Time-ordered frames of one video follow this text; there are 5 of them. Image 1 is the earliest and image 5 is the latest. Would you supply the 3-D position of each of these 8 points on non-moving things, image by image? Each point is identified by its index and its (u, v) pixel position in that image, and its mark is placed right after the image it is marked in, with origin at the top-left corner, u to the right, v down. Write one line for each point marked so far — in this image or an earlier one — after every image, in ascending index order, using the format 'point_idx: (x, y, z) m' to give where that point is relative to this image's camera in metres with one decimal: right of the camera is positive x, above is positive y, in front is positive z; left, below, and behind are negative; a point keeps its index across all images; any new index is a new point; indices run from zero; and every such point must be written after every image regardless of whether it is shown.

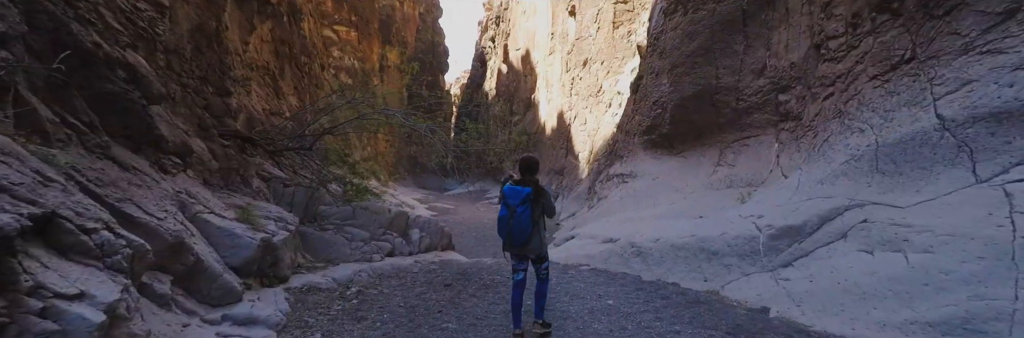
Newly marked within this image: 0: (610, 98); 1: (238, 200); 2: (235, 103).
0: (+3.7, +2.7, +15.7) m
1: (-2.5, -0.3, +3.9) m
2: (-3.2, +0.8, +4.7) m
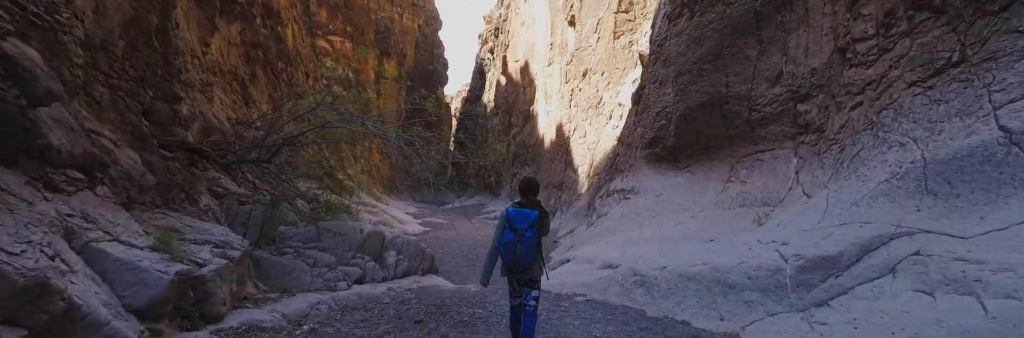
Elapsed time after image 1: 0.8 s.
0: (+3.6, +2.2, +15.2) m
1: (-2.7, -0.4, +3.3) m
2: (-3.3, +0.6, +4.2) m
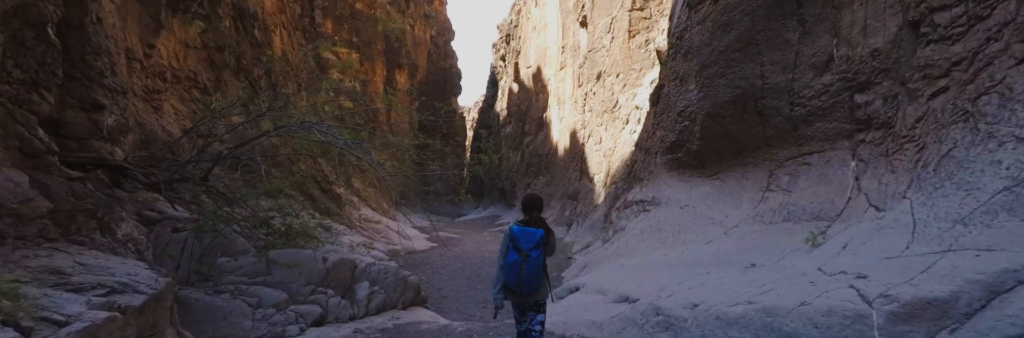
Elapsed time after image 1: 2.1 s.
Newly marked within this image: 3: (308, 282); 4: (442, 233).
0: (+4.0, +1.9, +14.2) m
1: (-2.8, -0.6, +2.6) m
2: (-3.4, +0.4, +3.5) m
3: (-1.9, -1.0, +3.8) m
4: (-3.0, -2.8, +17.6) m
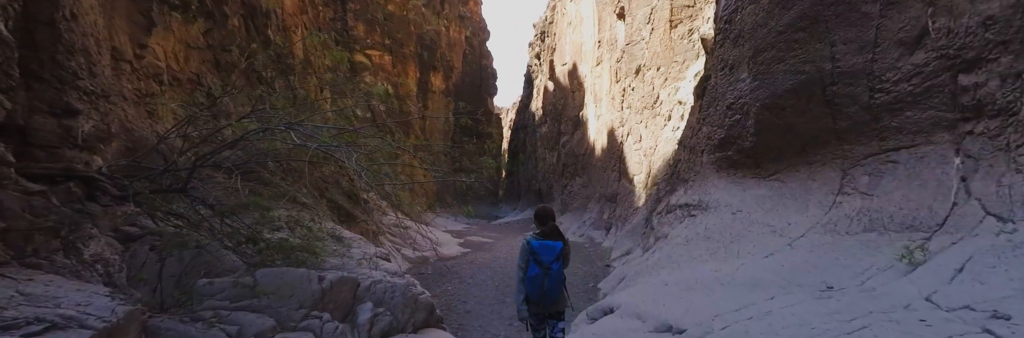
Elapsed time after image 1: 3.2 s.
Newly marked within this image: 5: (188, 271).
0: (+5.0, +1.9, +13.2) m
1: (-2.8, -0.7, +2.3) m
2: (-3.3, +0.3, +3.2) m
3: (-1.8, -1.1, +3.4) m
4: (-1.5, -2.9, +17.2) m
5: (-2.6, -0.8, +3.3) m
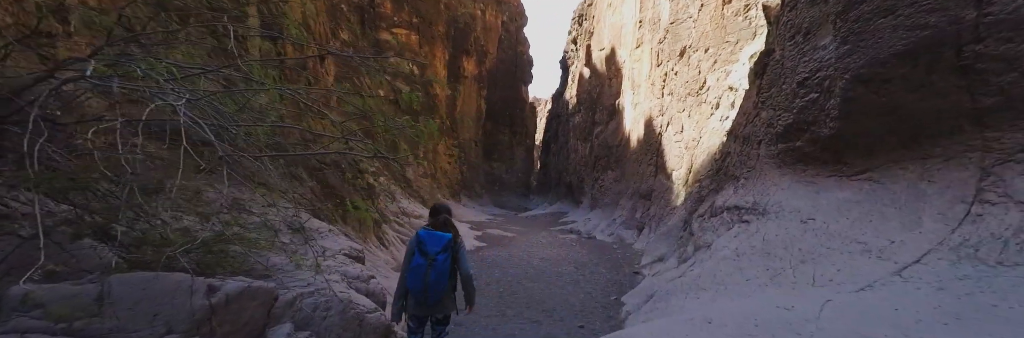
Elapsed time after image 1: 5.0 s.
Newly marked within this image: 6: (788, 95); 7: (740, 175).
0: (+5.7, +2.0, +11.5) m
1: (-3.1, -0.5, +1.3) m
2: (-3.5, +0.6, +2.3) m
3: (-2.0, -0.9, +2.4) m
4: (-0.6, -2.4, +16.2) m
5: (-2.8, -0.6, +2.4) m
6: (+3.8, +1.0, +5.7) m
7: (+3.8, -0.1, +6.8) m
